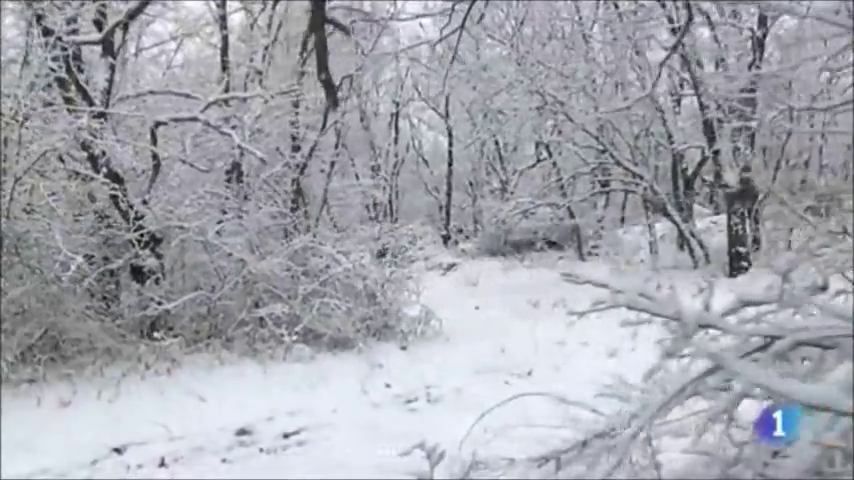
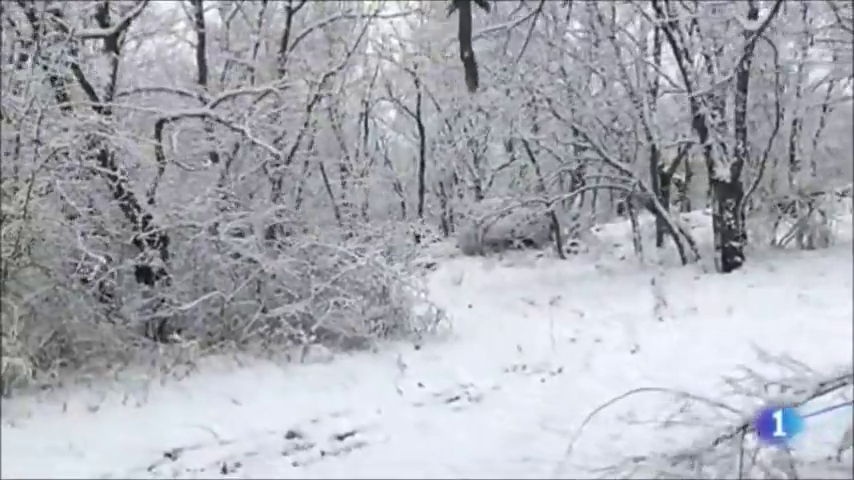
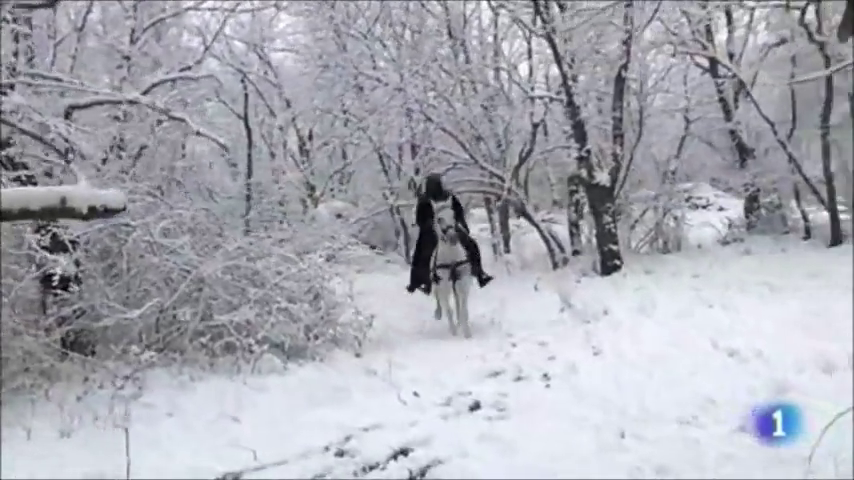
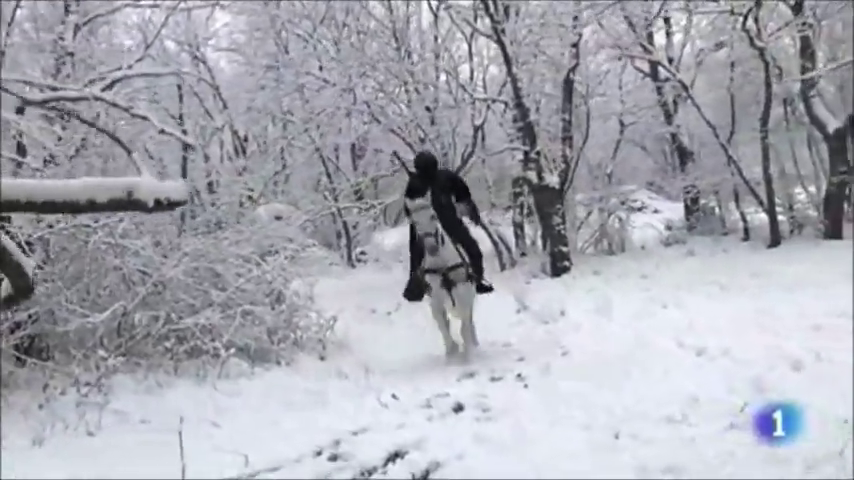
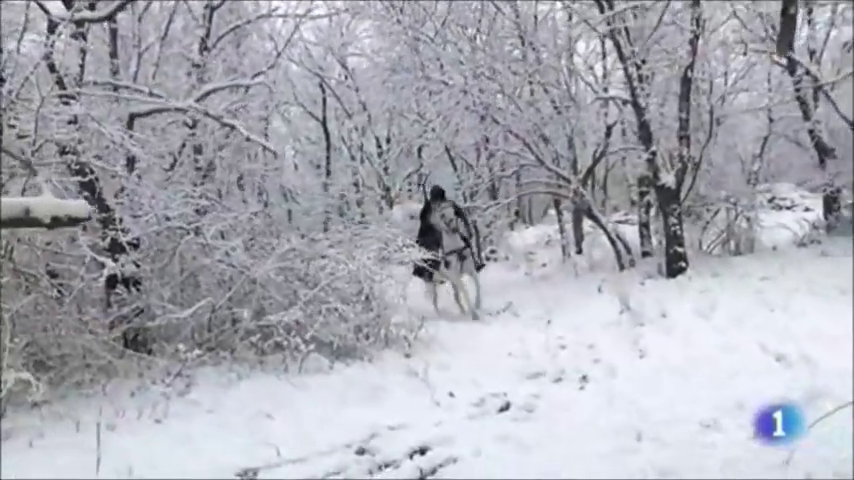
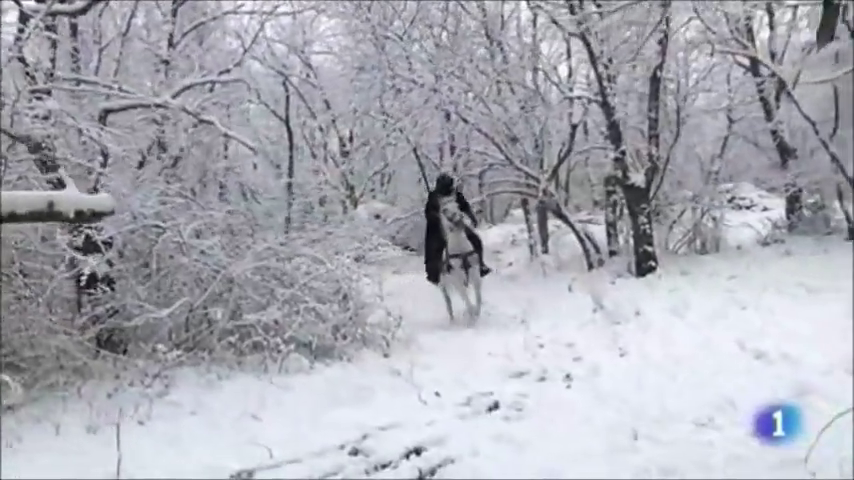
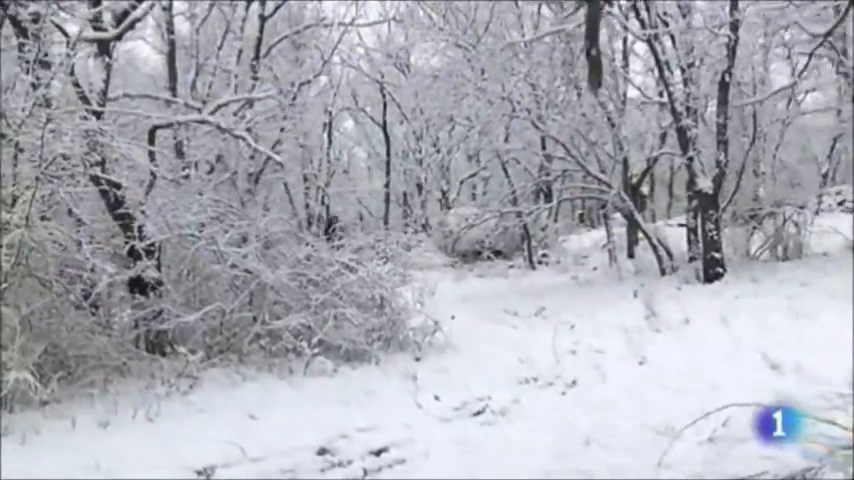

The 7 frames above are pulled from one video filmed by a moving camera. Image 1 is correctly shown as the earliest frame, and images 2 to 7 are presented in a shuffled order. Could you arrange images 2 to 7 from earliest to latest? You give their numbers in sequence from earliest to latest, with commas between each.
2, 7, 5, 6, 3, 4
